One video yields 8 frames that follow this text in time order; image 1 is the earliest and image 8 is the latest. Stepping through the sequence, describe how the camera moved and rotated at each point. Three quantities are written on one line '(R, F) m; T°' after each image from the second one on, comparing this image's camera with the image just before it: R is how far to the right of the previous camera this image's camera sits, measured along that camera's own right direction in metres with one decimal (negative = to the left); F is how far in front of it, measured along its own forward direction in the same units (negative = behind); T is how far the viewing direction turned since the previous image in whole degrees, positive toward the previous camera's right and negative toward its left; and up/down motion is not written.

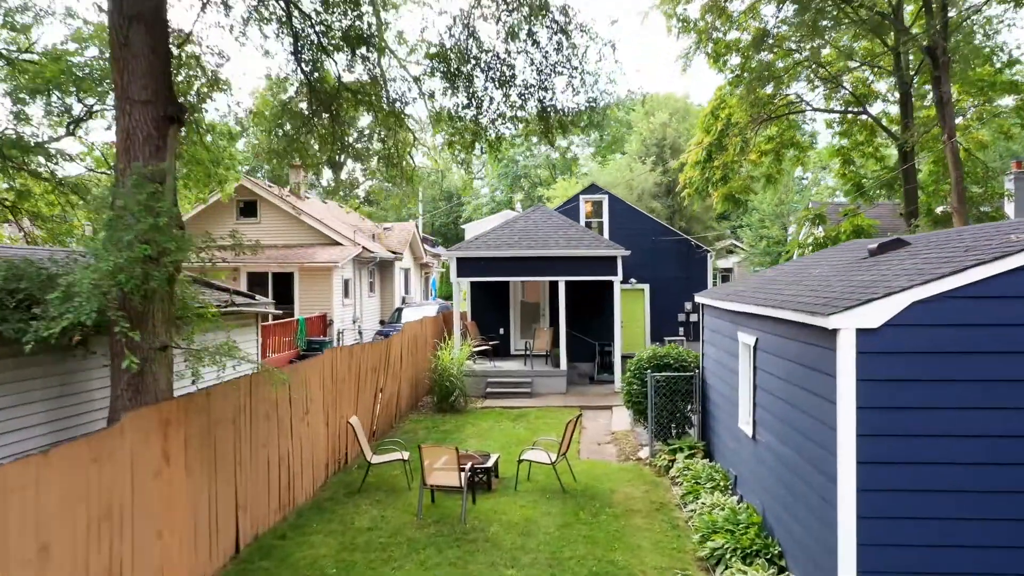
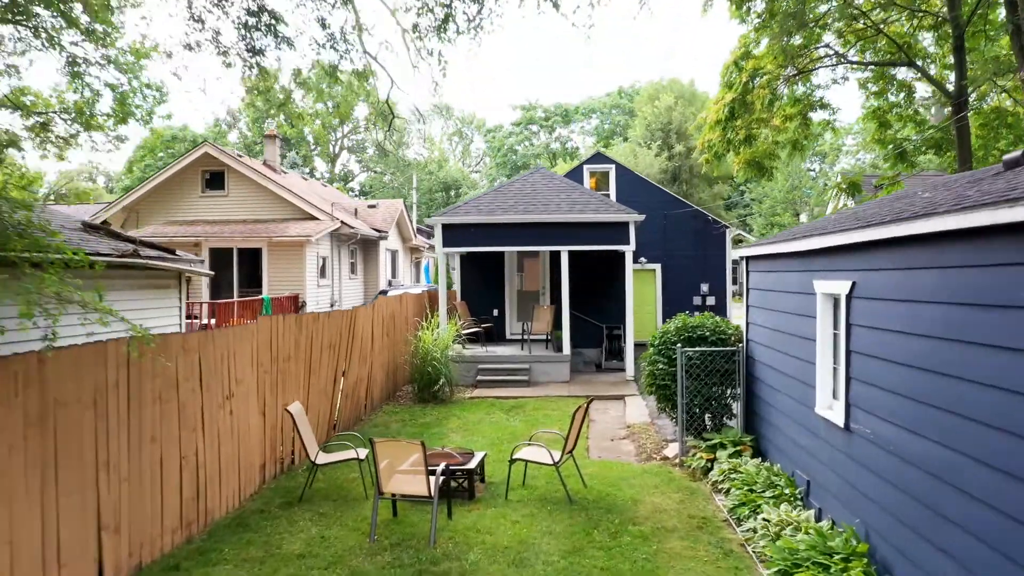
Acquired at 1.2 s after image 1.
(+0.1, +1.8) m; 0°
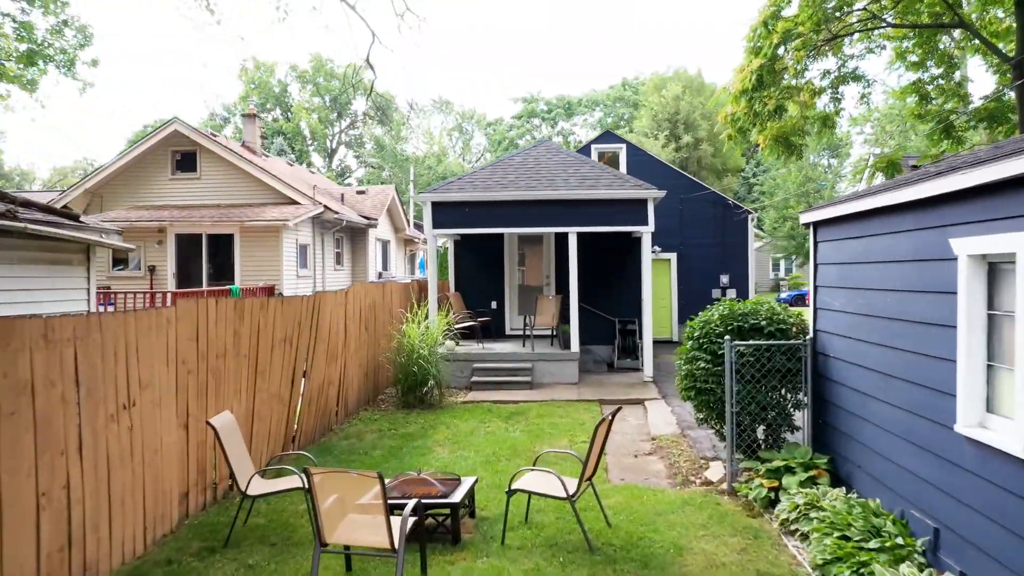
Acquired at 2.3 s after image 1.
(0.0, +1.5) m; 0°
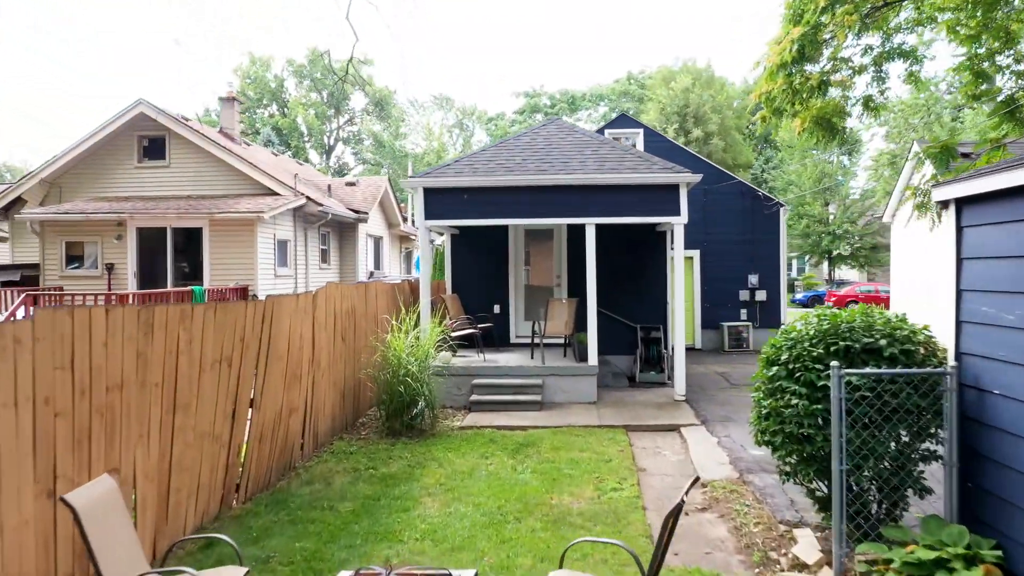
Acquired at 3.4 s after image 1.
(-0.1, +1.5) m; 0°
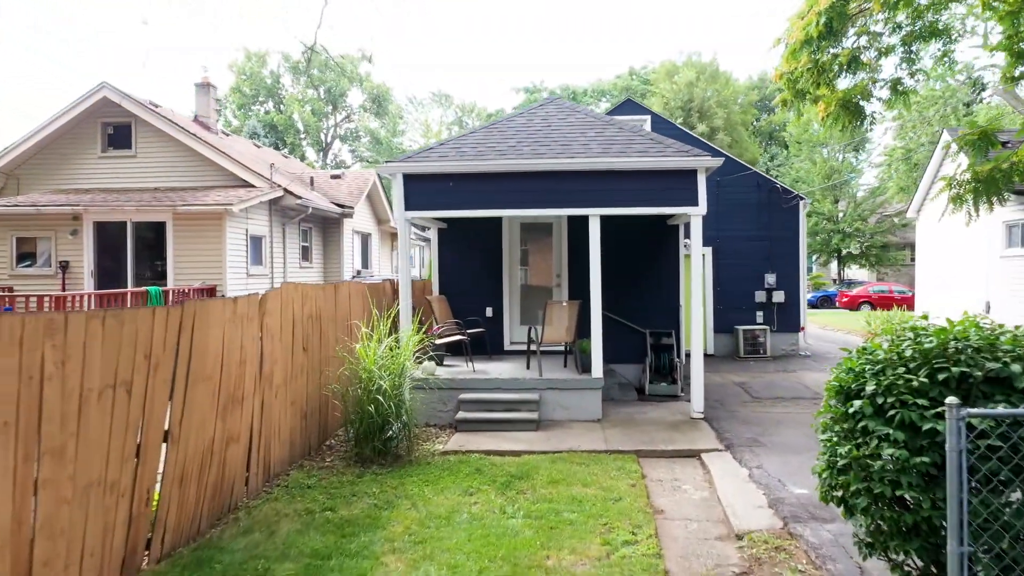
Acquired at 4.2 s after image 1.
(+0.1, +1.1) m; 0°
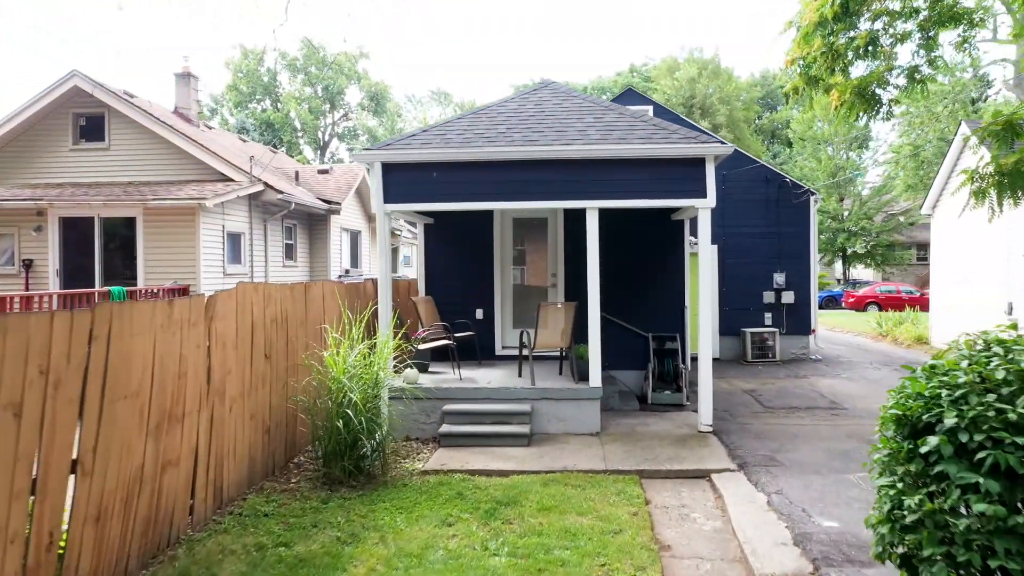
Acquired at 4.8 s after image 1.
(+0.1, +0.6) m; 0°
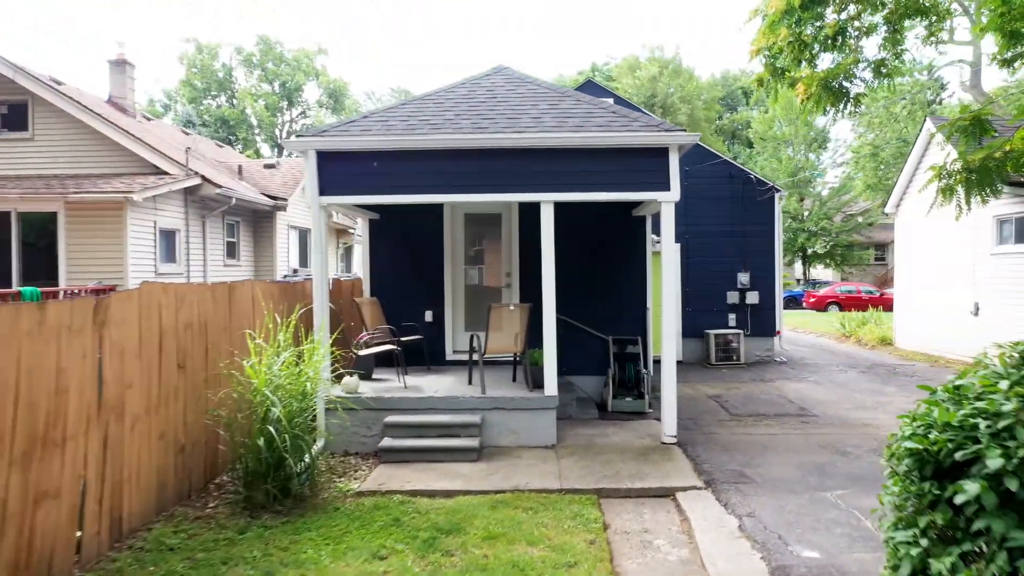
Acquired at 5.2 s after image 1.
(+0.1, +0.5) m; +3°
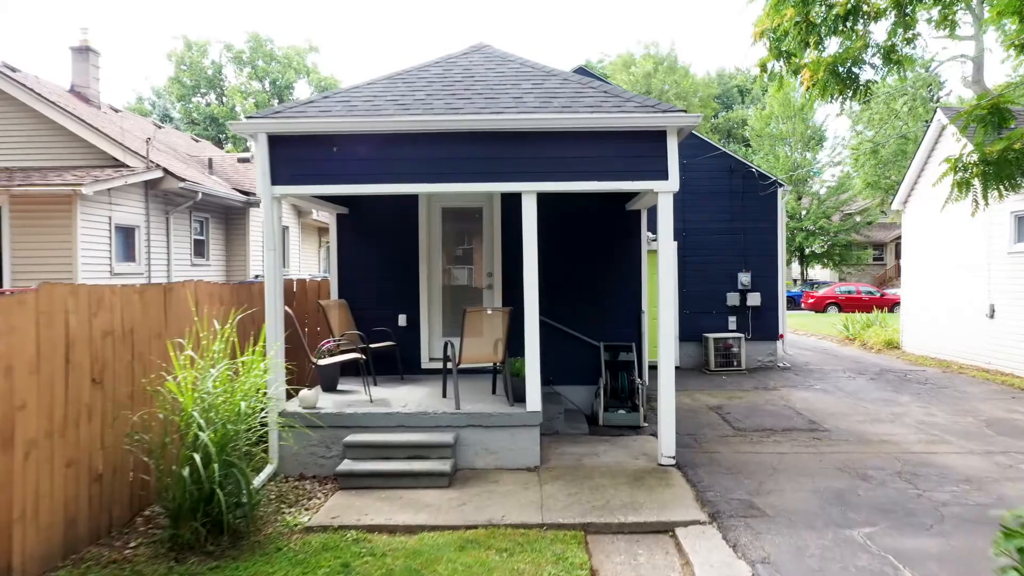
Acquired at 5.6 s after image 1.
(+0.1, +0.7) m; 0°
